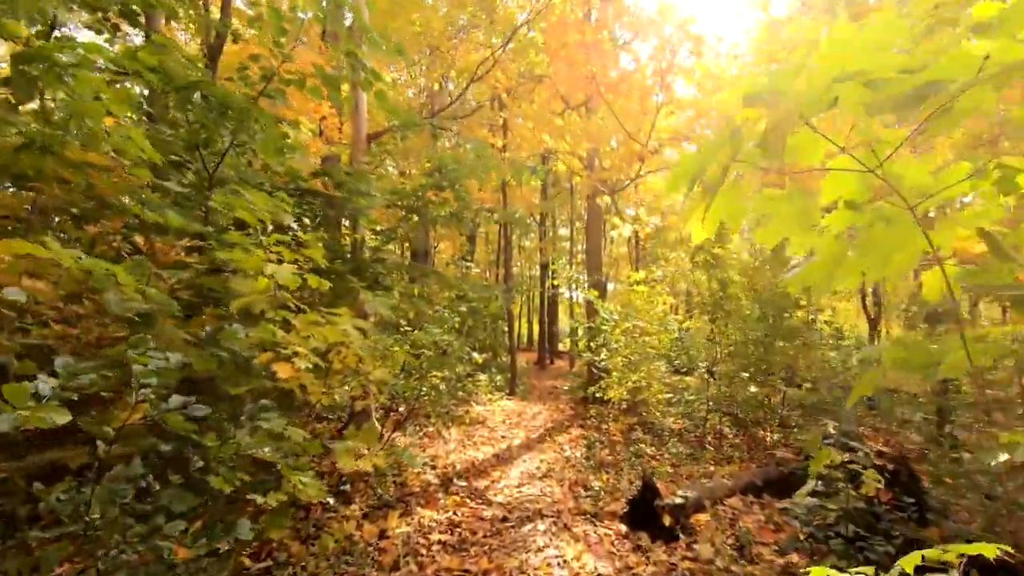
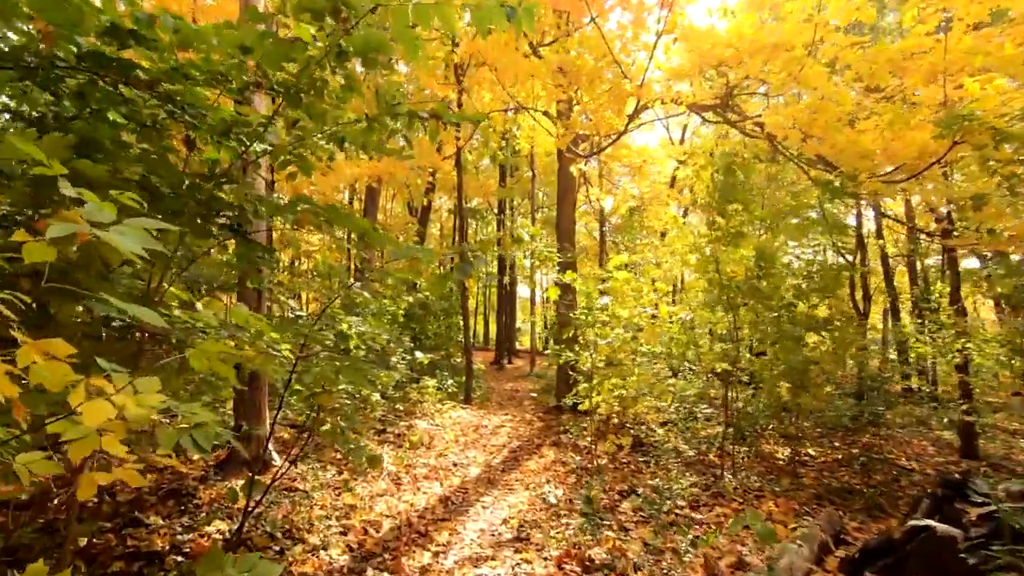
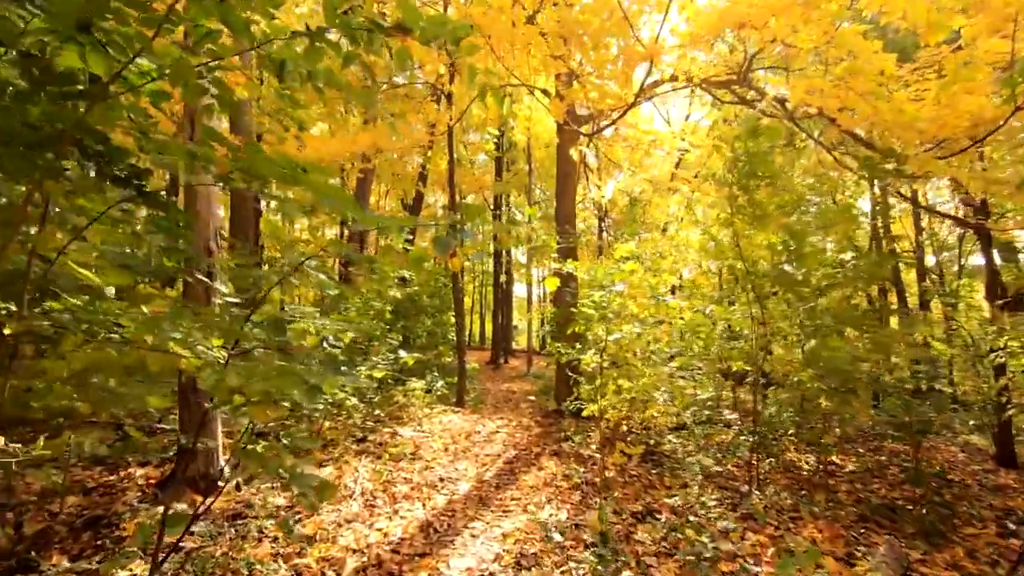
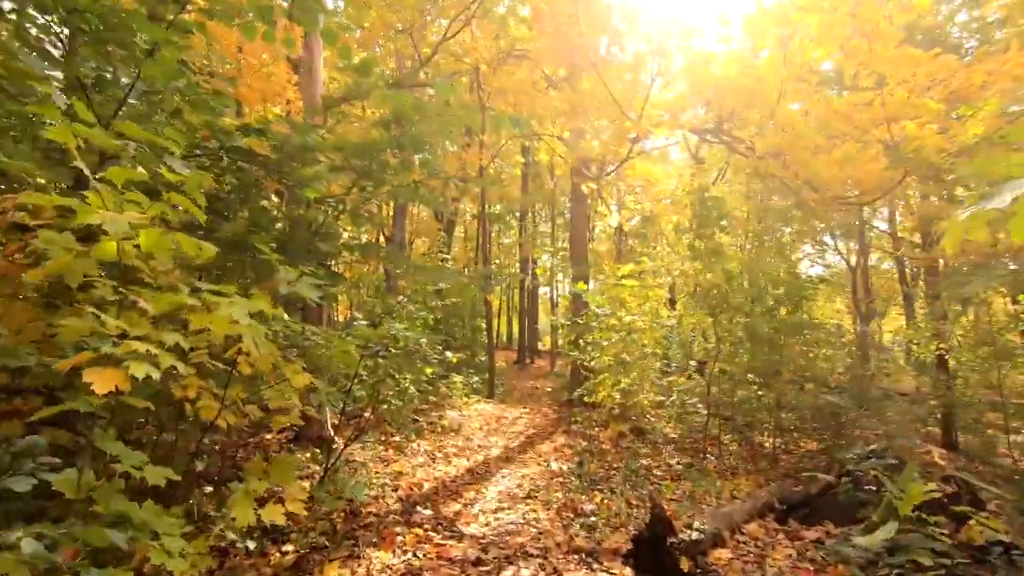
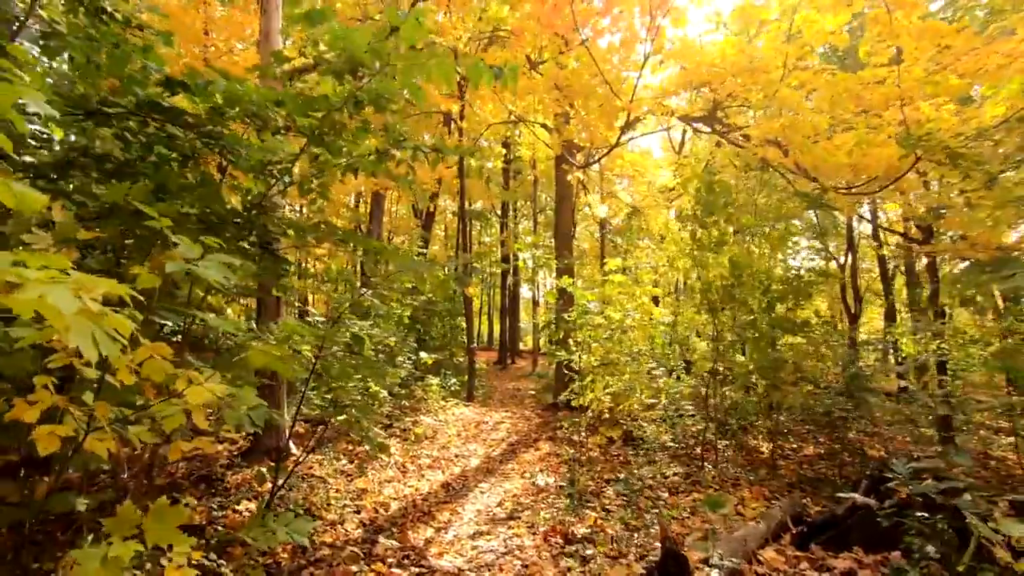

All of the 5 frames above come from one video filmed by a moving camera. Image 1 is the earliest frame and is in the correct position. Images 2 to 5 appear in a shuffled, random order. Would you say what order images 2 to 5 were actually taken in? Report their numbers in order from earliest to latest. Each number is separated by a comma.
4, 5, 2, 3
